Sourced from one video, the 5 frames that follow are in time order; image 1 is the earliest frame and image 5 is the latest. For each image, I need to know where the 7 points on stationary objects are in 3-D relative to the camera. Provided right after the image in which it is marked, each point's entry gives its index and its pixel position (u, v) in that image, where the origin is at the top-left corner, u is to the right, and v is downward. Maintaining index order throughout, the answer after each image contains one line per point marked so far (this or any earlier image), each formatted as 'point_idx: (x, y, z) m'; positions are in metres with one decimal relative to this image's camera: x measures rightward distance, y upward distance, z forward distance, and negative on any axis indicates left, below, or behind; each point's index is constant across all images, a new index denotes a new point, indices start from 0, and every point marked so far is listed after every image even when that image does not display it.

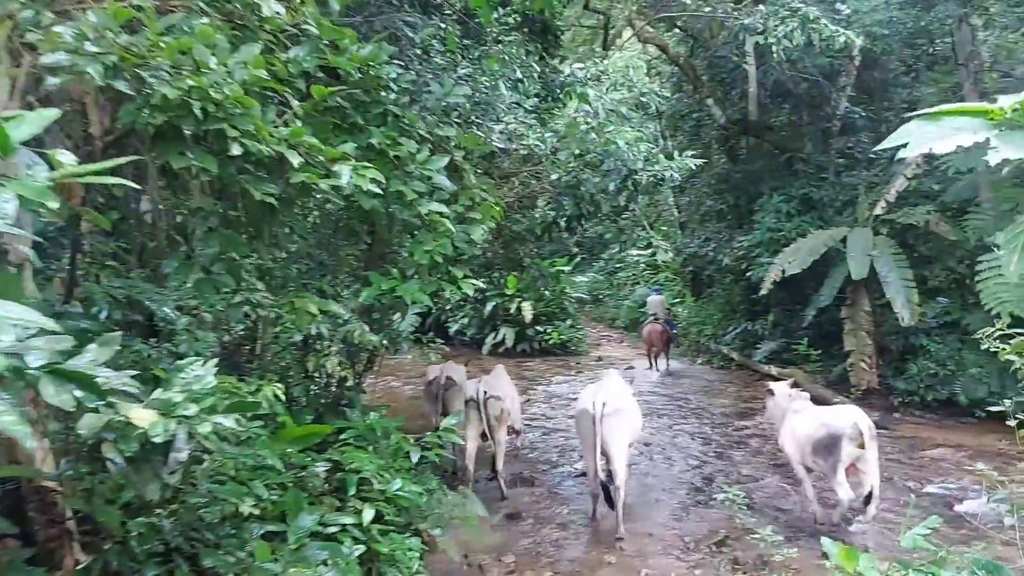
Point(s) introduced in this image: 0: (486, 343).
0: (-0.5, -1.2, +17.8) m
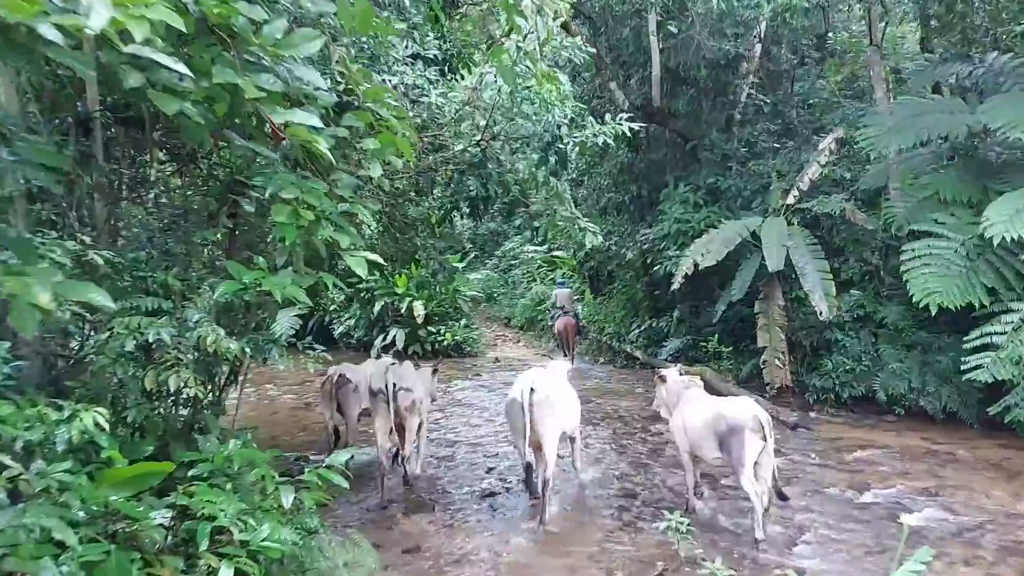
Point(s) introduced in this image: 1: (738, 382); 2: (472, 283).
0: (-2.7, -1.1, +16.6) m
1: (+2.9, -1.2, +10.9) m
2: (-0.9, +0.1, +18.9) m
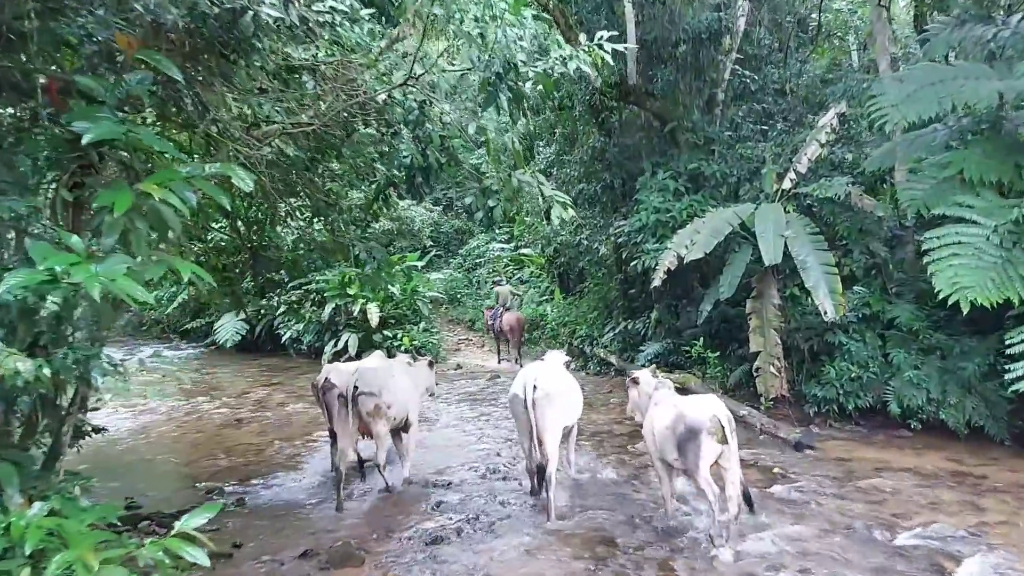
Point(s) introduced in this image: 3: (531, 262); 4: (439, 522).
0: (-3.3, -1.2, +15.2) m
1: (+2.4, -1.2, +9.7) m
2: (-1.6, +0.1, +17.6) m
3: (+0.4, +0.5, +17.1) m
4: (-0.5, -1.6, +5.9) m
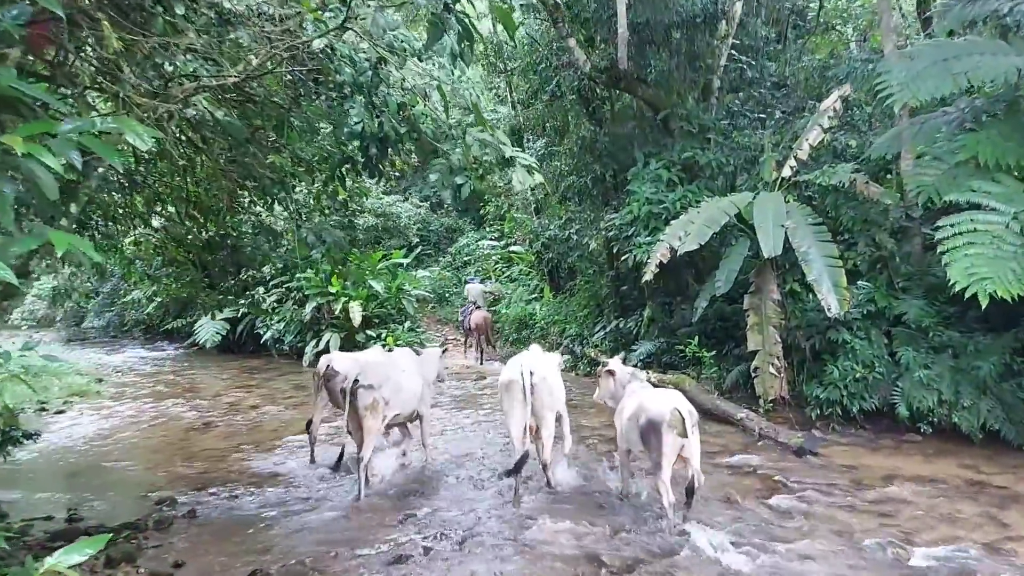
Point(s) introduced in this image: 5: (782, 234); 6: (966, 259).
0: (-3.5, -1.1, +14.7) m
1: (+2.2, -1.1, +9.1) m
2: (-1.8, +0.1, +17.1) m
3: (+0.2, +0.5, +16.6) m
4: (-0.7, -1.6, +5.4) m
5: (+2.3, +0.5, +7.3) m
6: (+3.1, +0.2, +5.8) m
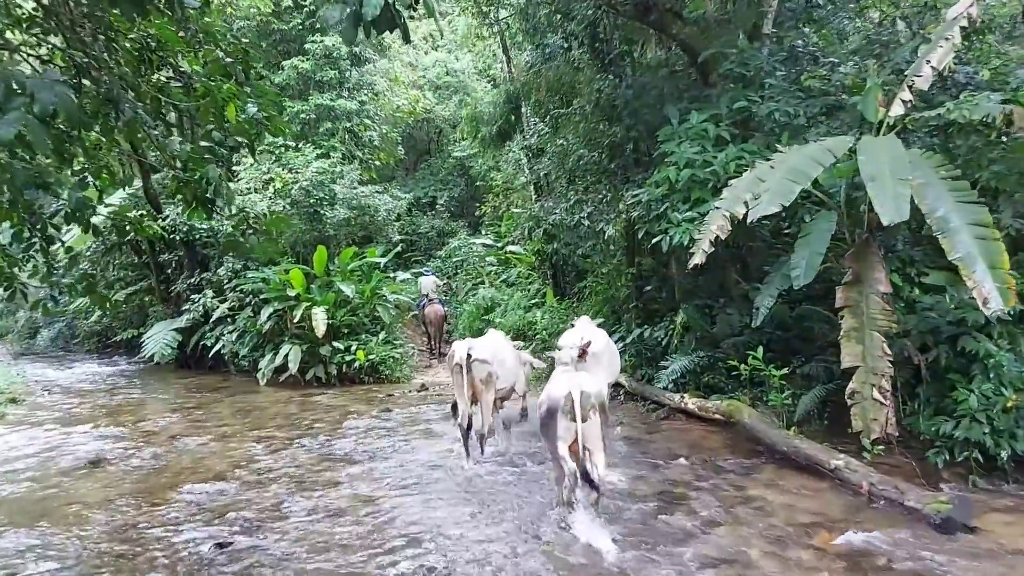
0: (-3.6, -1.2, +12.2) m
1: (+2.2, -1.1, +6.7) m
2: (-1.9, 0.0, +14.6) m
3: (+0.1, +0.5, +14.1) m
4: (-0.7, -1.4, +2.9) m
5: (+2.2, +0.5, +4.9) m
6: (+3.0, +0.3, +3.4) m
